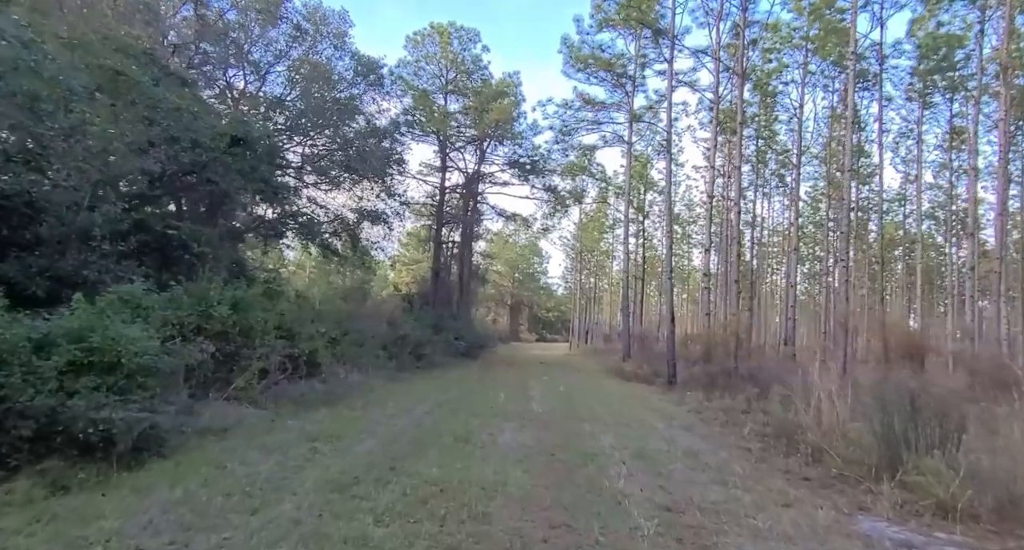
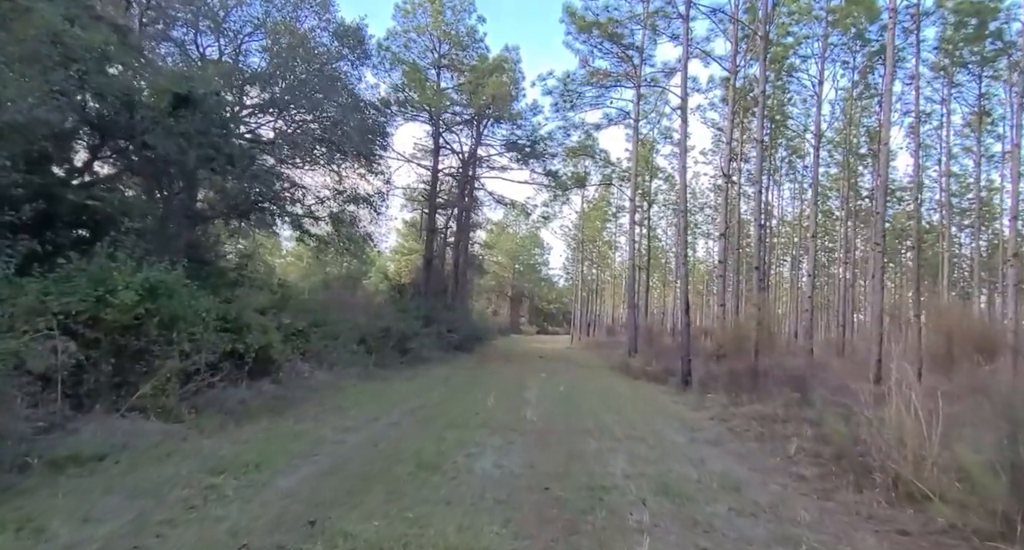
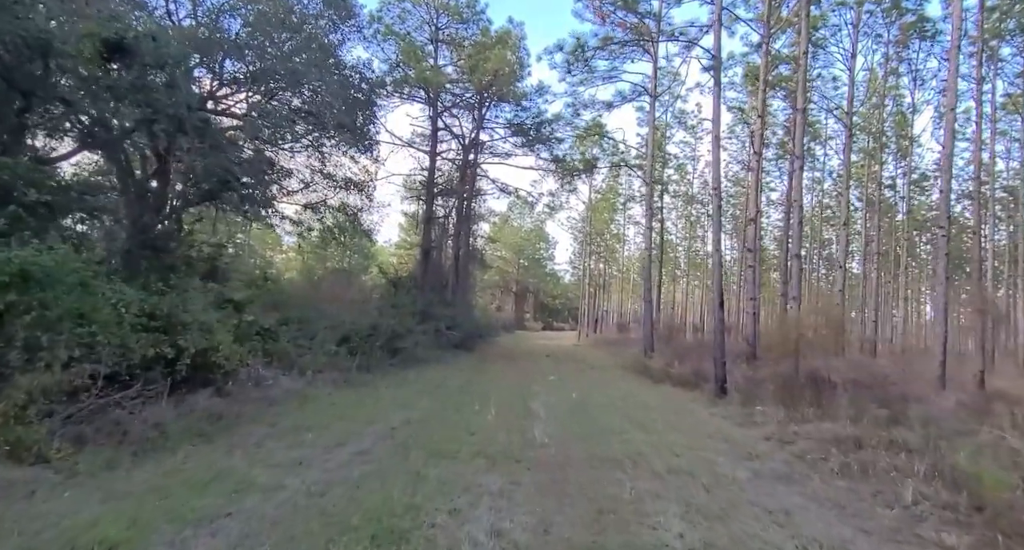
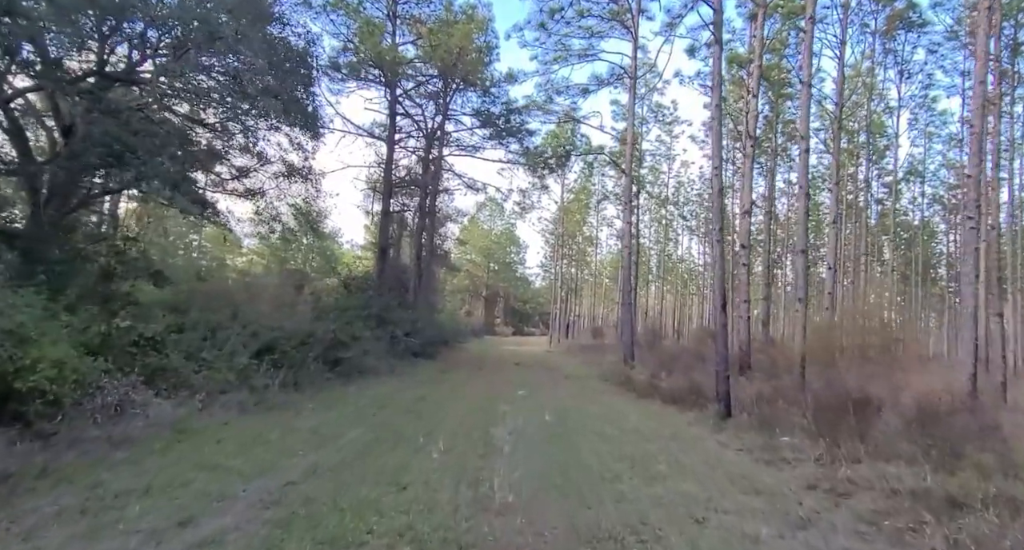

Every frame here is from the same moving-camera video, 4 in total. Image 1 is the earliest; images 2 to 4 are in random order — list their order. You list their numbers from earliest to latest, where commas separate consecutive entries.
2, 3, 4
